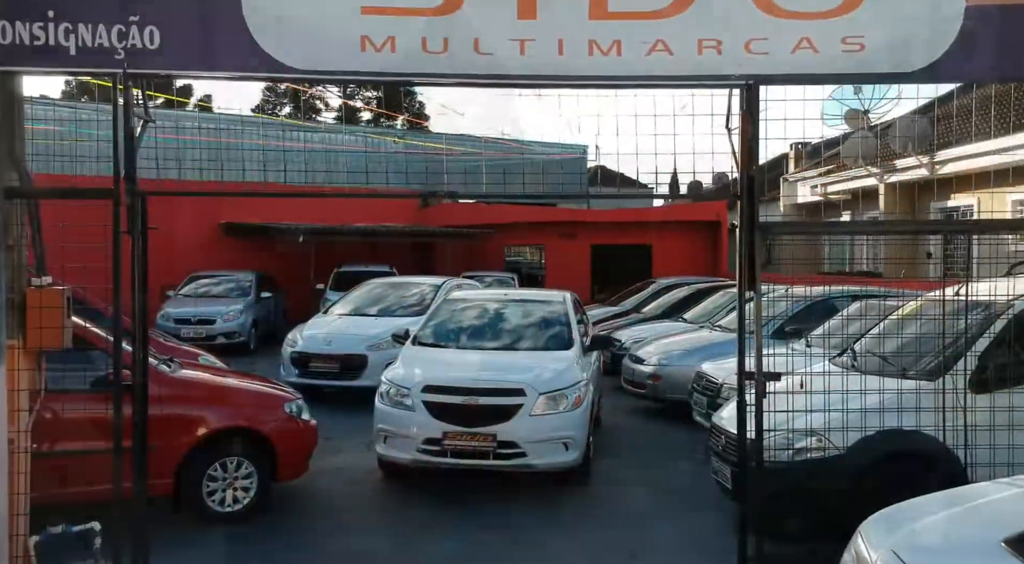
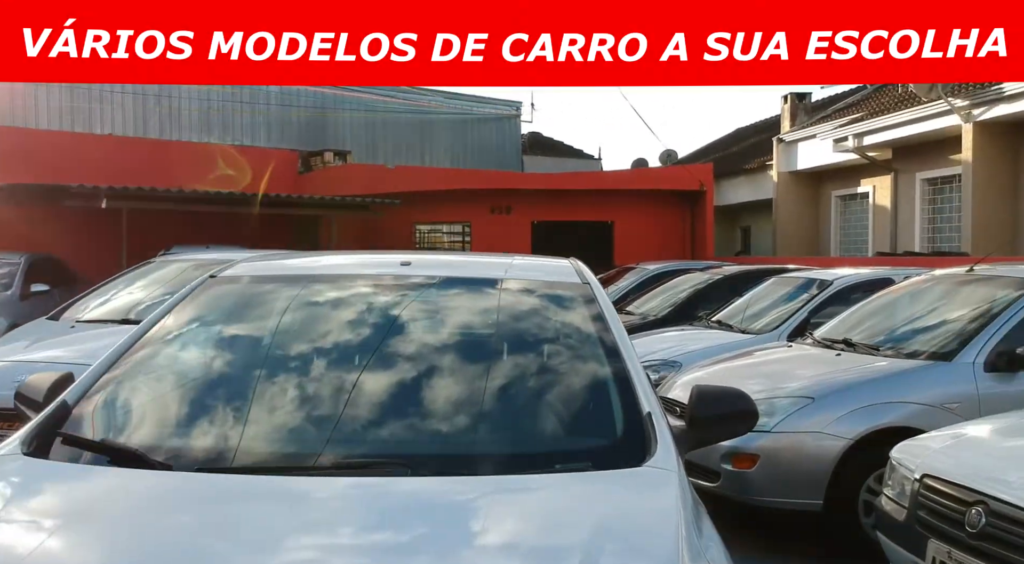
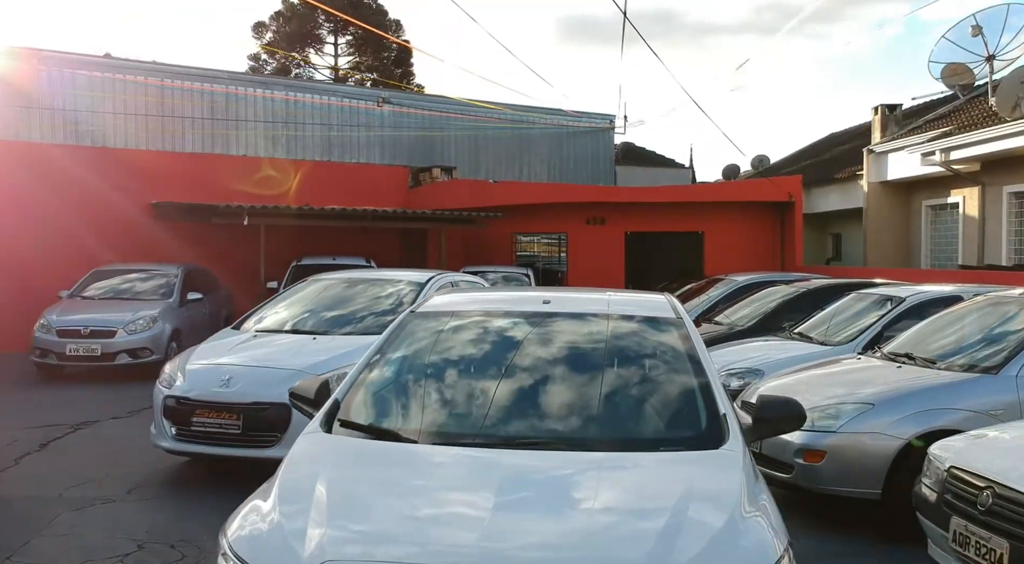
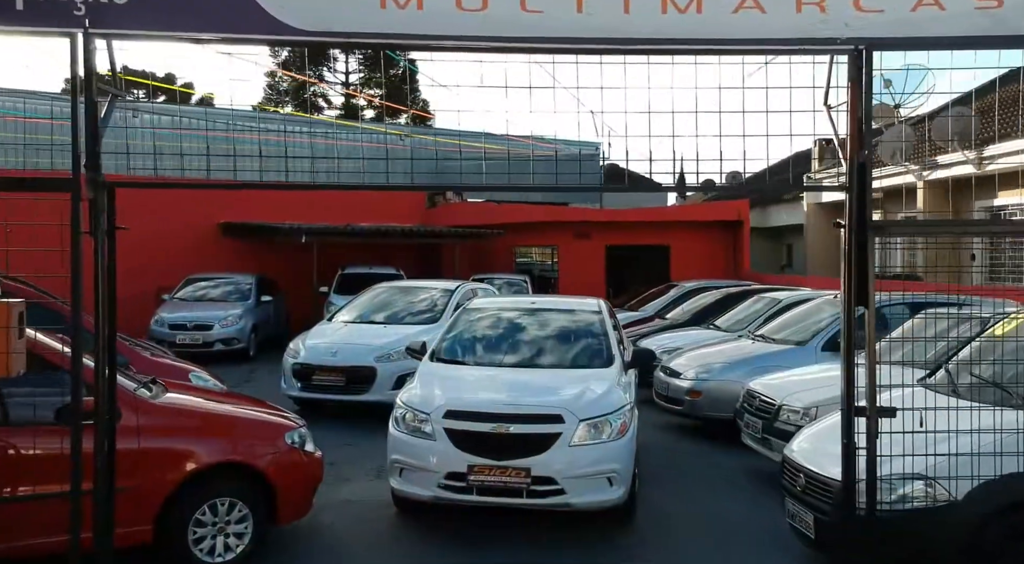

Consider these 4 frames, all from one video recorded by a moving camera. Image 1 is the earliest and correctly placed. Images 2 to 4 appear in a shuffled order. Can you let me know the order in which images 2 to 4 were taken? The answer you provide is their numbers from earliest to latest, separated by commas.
4, 3, 2
